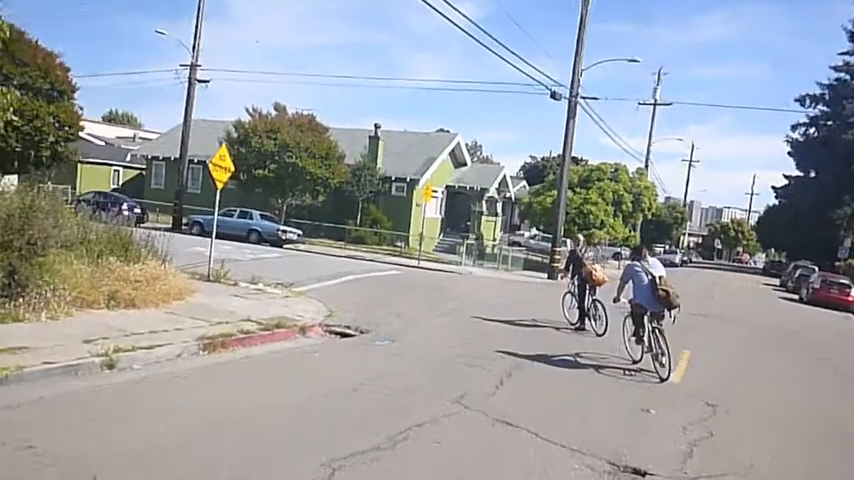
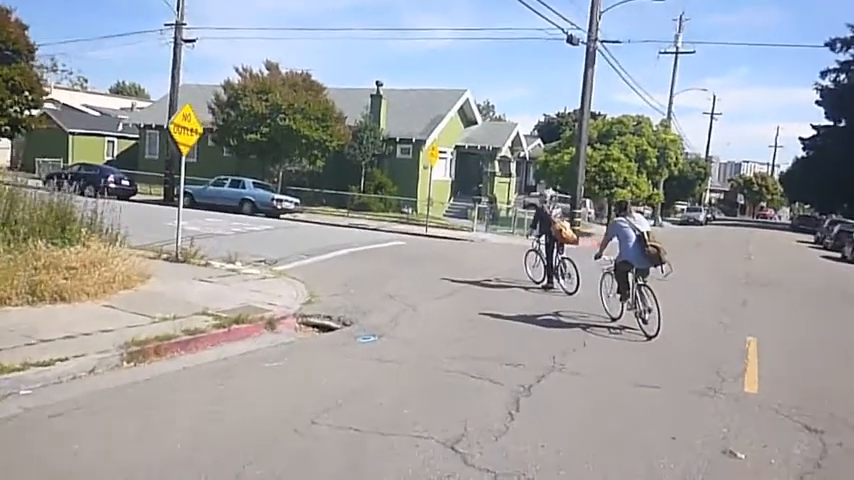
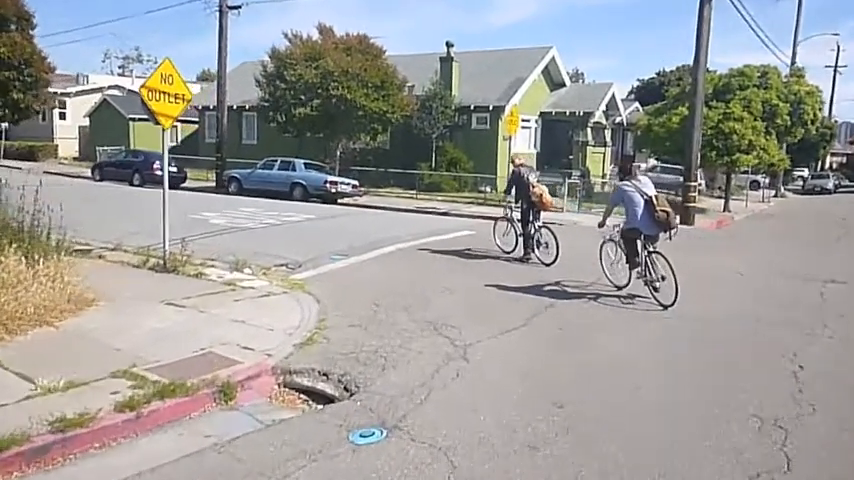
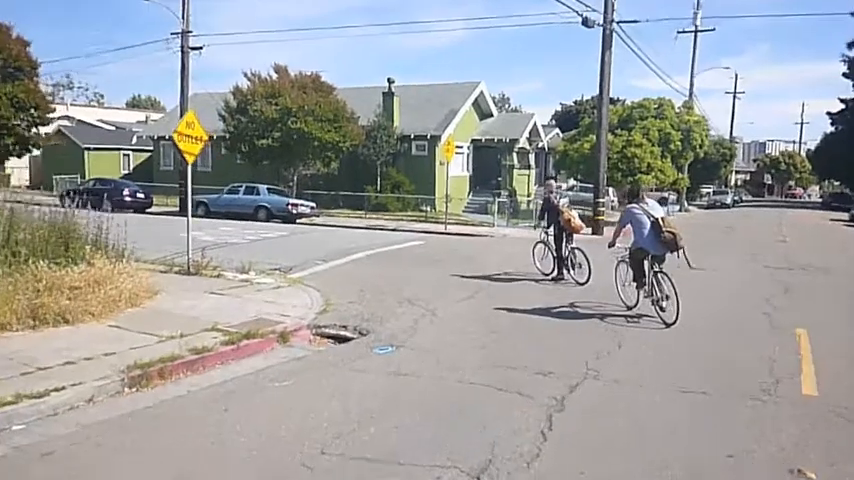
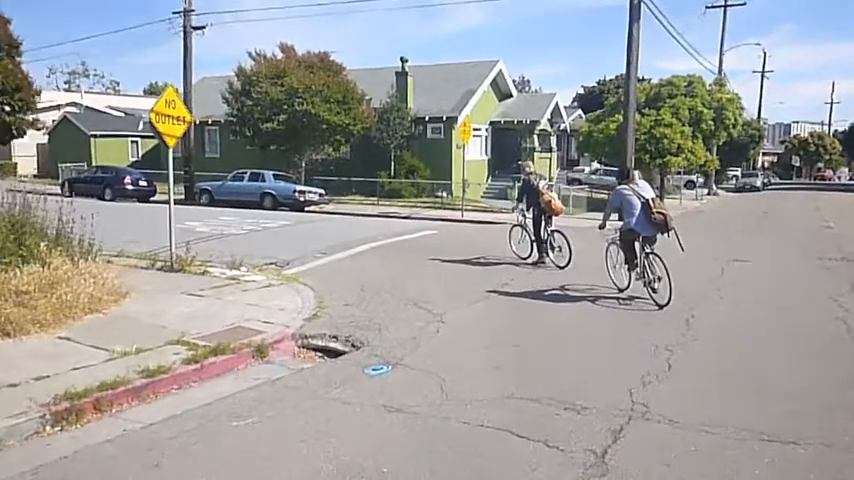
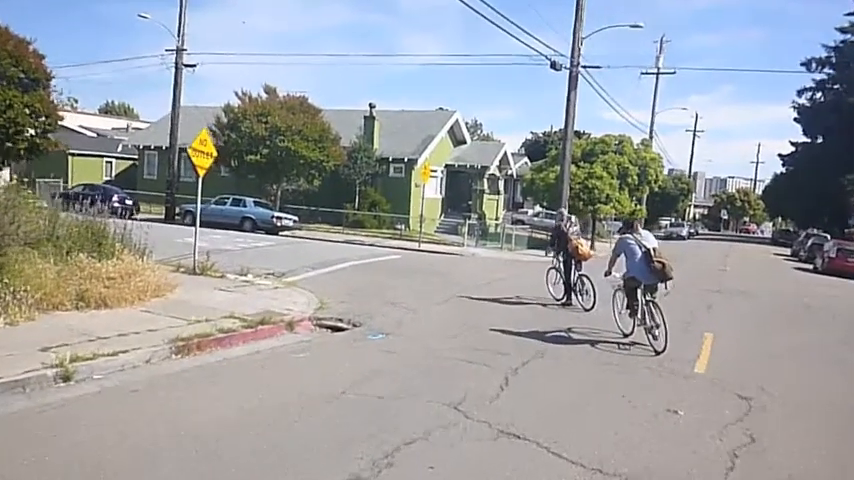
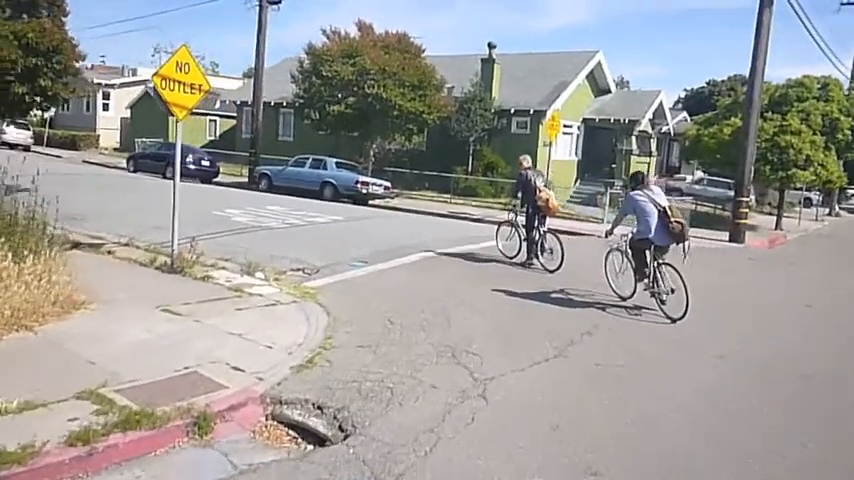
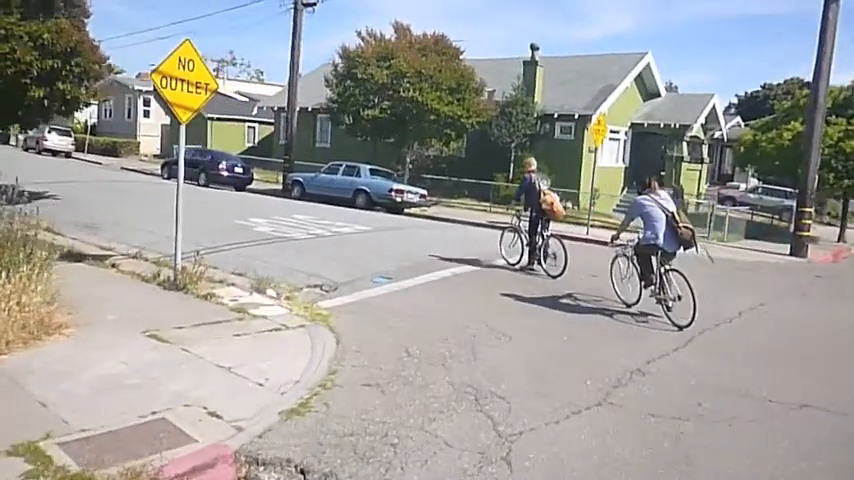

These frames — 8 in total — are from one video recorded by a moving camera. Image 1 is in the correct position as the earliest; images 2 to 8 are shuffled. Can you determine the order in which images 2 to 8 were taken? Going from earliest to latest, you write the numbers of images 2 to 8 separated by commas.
6, 2, 4, 5, 3, 7, 8
